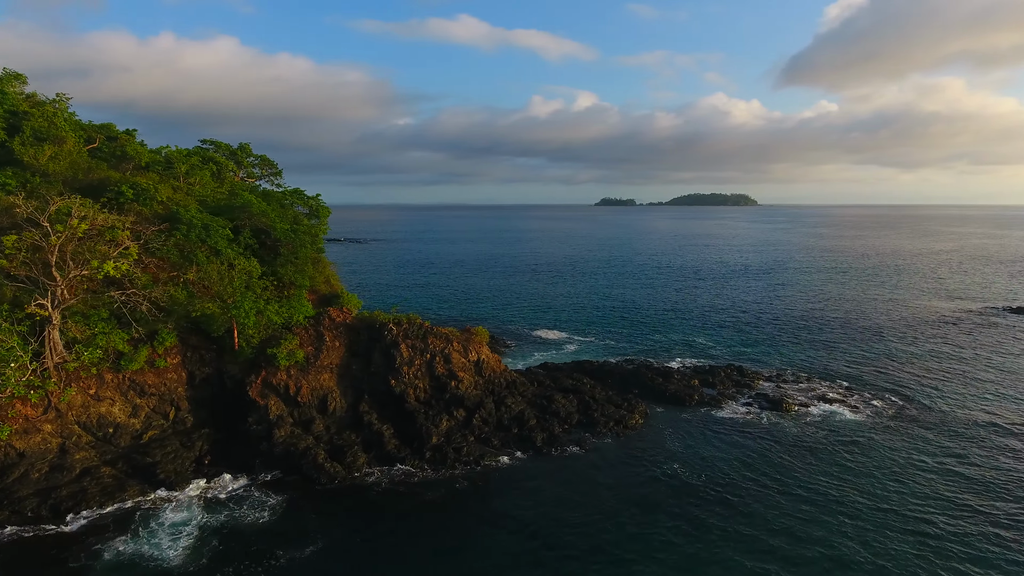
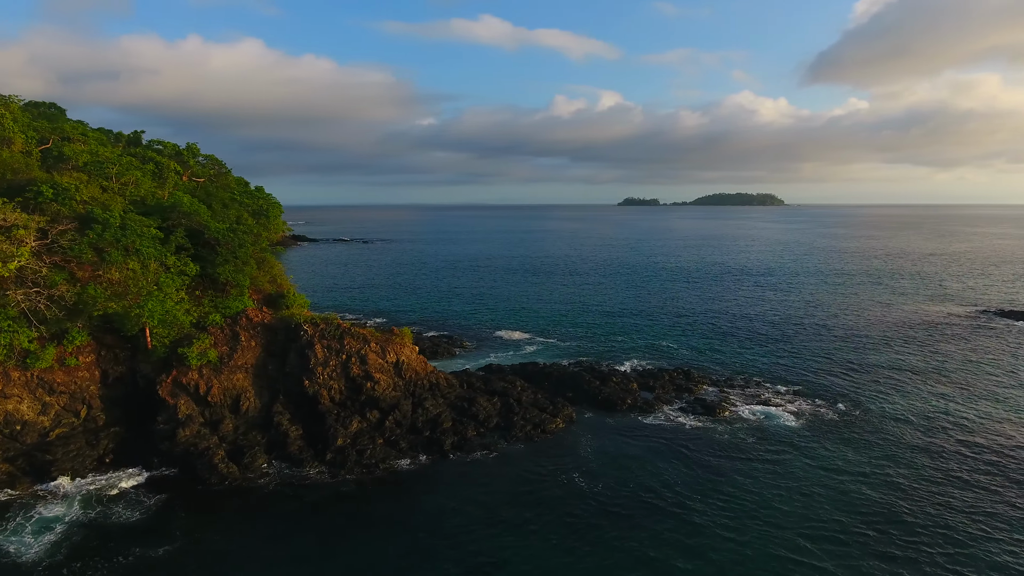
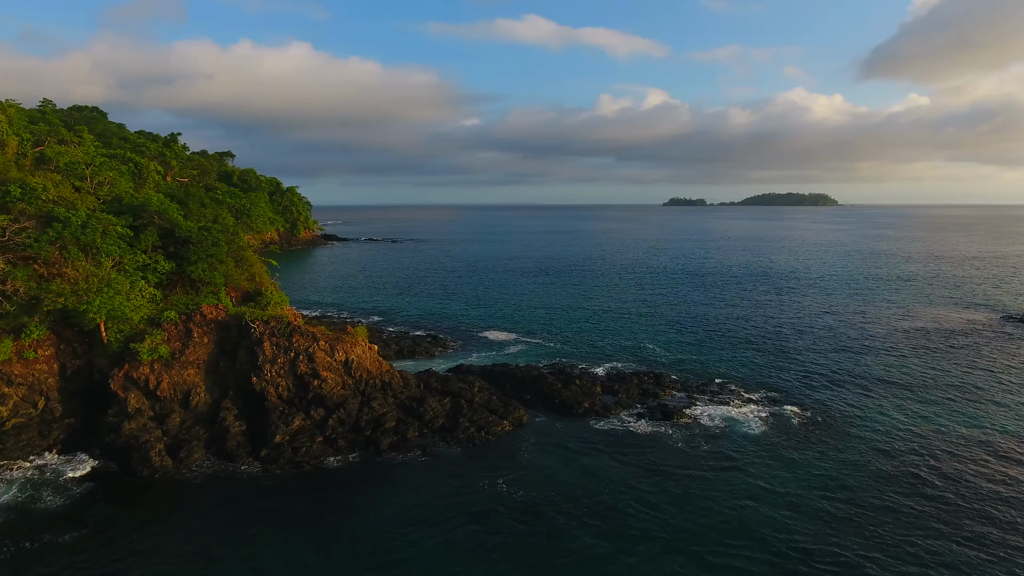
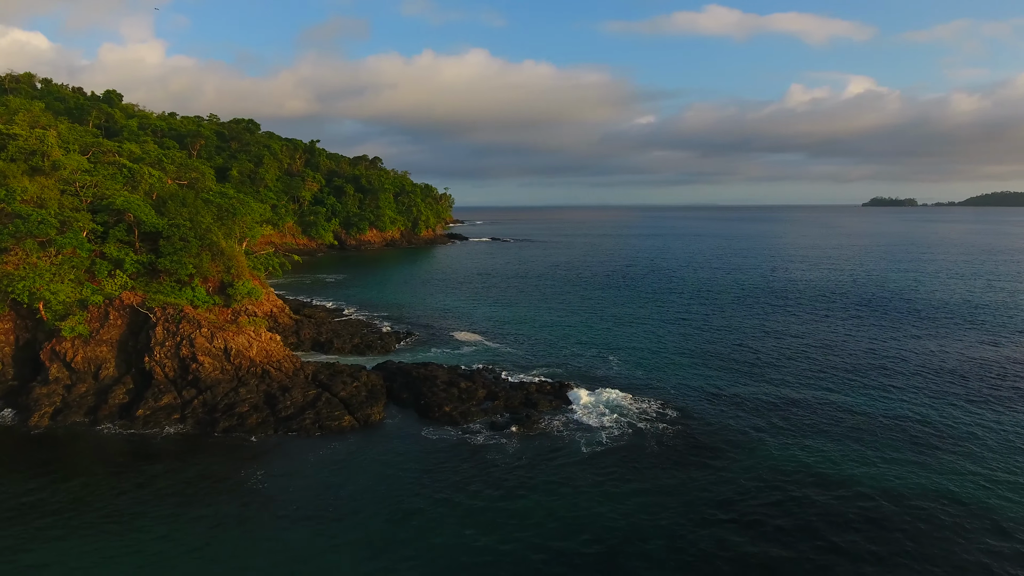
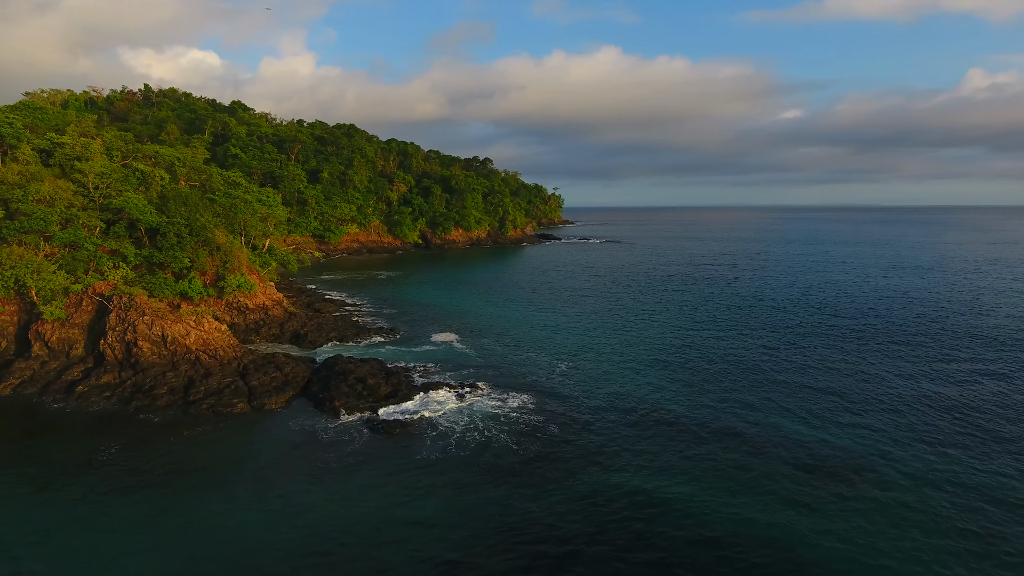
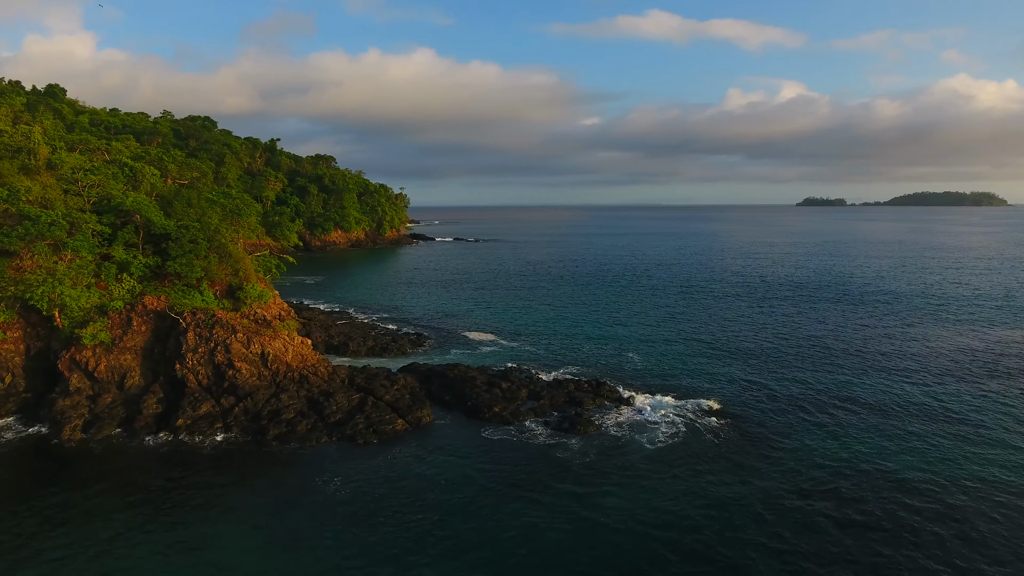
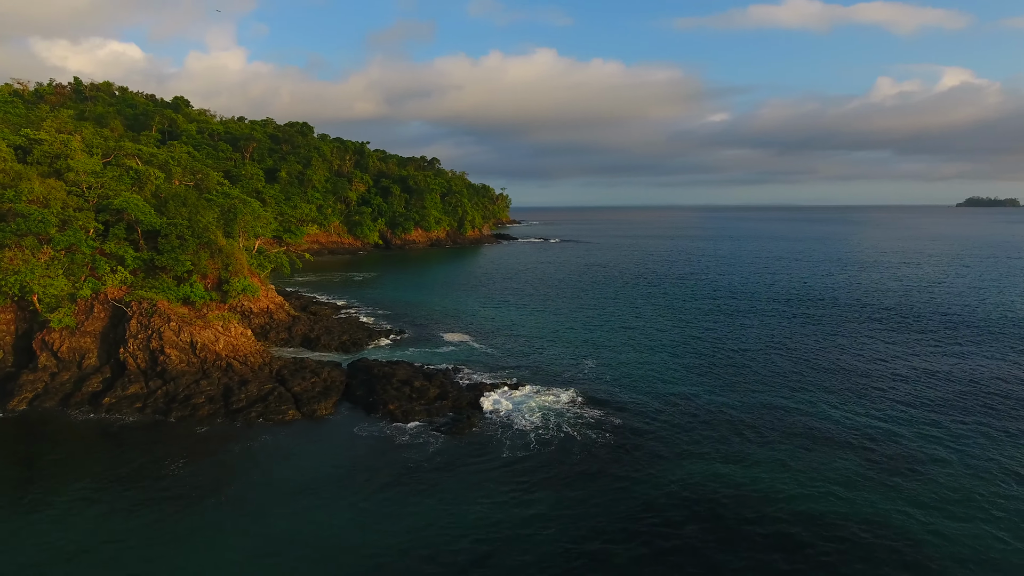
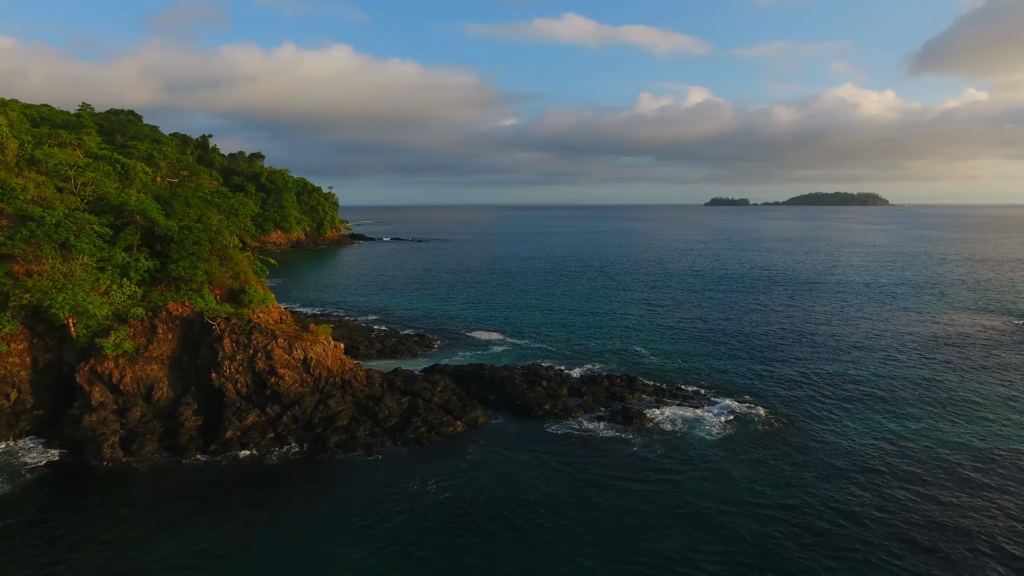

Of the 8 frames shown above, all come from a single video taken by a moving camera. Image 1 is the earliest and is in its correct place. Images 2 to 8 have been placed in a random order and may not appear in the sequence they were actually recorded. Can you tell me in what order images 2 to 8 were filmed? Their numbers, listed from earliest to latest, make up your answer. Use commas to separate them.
2, 3, 8, 6, 4, 7, 5
